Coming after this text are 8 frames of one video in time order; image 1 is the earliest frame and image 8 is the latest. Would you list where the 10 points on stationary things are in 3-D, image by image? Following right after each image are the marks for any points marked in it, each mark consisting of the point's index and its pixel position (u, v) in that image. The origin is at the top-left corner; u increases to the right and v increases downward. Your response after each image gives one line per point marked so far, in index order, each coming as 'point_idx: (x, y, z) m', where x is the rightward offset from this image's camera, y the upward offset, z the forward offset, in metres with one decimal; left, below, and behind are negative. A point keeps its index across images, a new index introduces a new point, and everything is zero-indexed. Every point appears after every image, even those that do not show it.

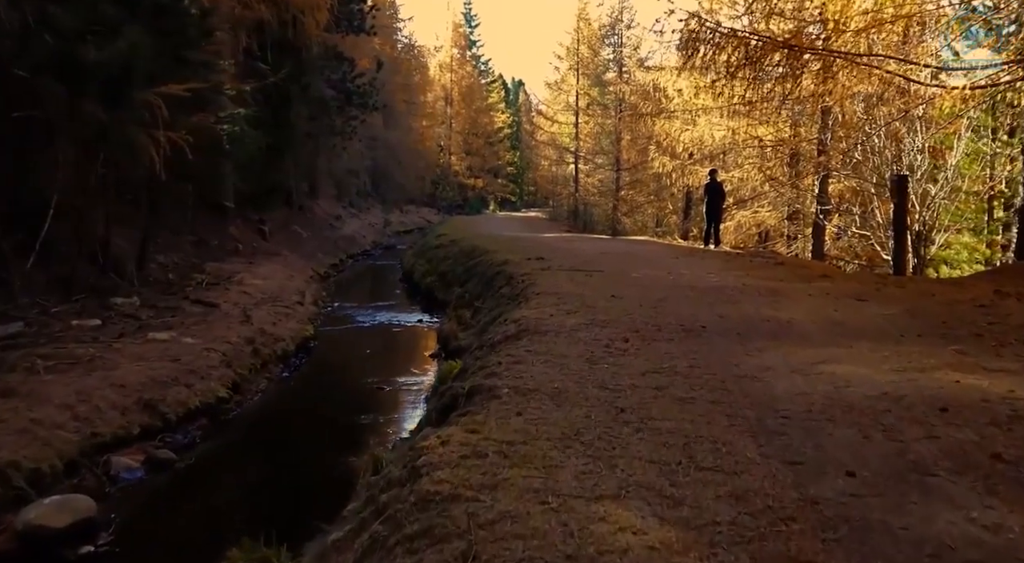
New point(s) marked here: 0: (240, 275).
0: (-5.8, +0.1, +20.0) m
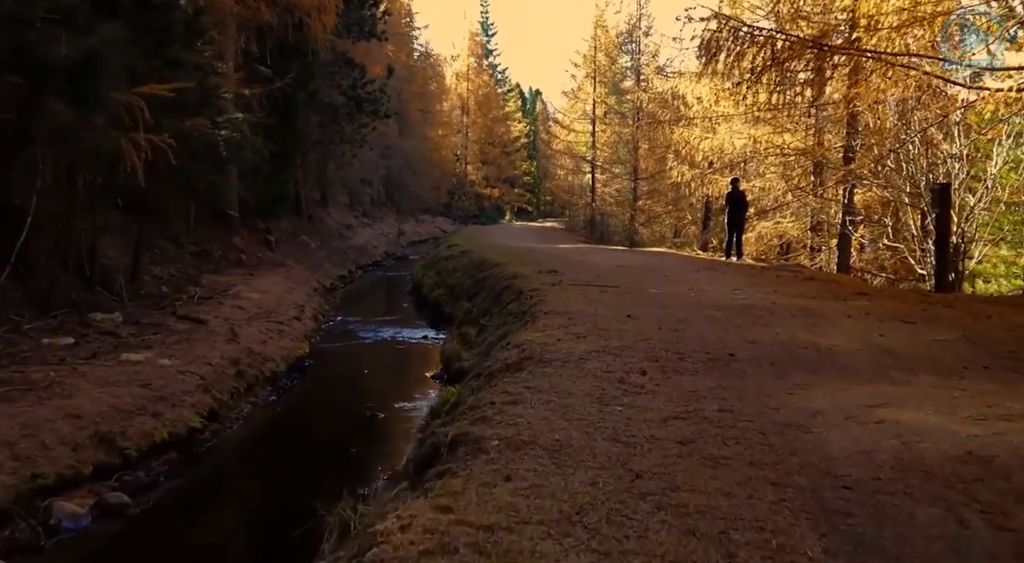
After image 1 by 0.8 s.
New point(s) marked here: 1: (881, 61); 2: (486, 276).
0: (-5.6, -0.1, +19.1) m
1: (+5.1, +3.0, +12.8) m
2: (-0.5, +0.1, +19.5) m
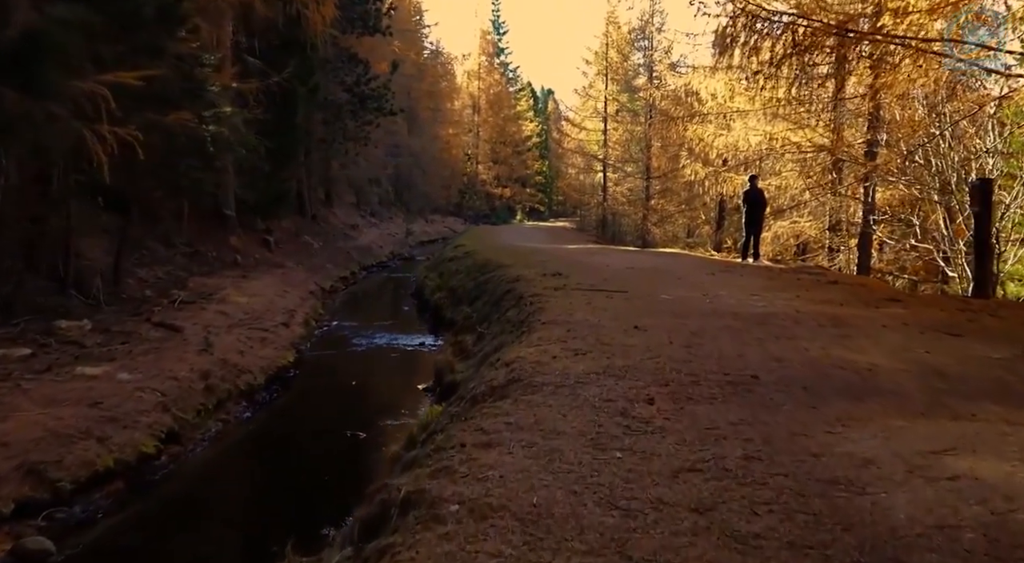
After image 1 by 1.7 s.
0: (-5.6, -0.2, +18.1) m
1: (+5.0, +3.0, +11.7) m
2: (-0.5, 0.0, +18.4) m
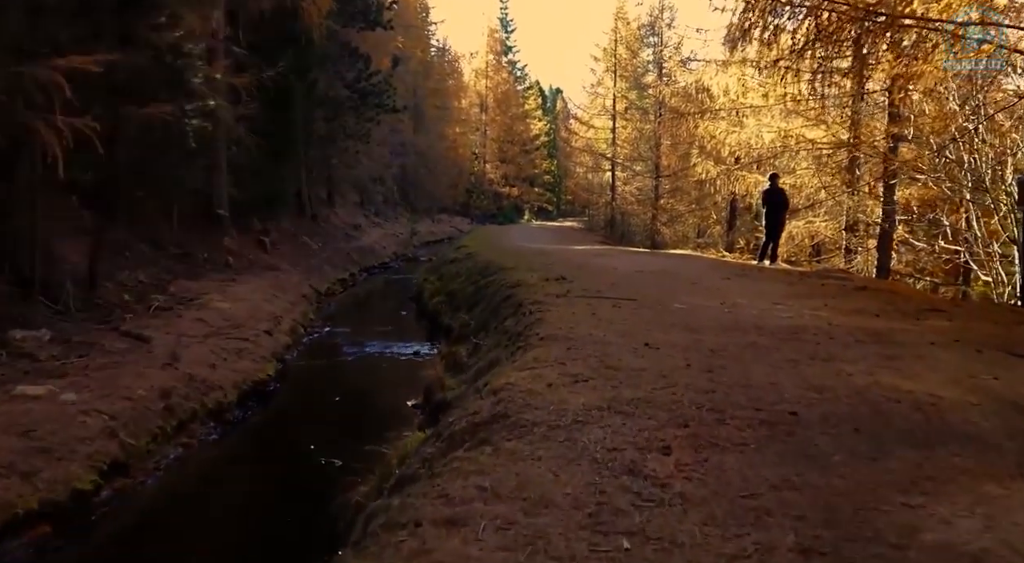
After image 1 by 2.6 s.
0: (-5.5, -0.3, +17.0) m
1: (+5.0, +2.9, +10.5) m
2: (-0.4, 0.0, +17.3) m
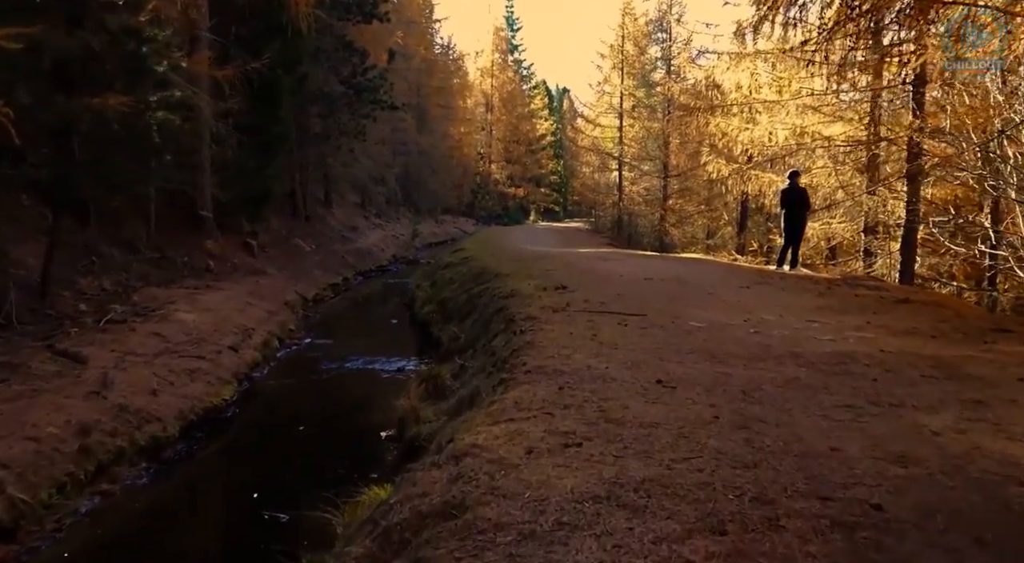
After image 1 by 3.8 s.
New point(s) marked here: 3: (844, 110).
0: (-5.6, -0.4, +15.4) m
1: (+4.9, +2.7, +8.8) m
2: (-0.5, -0.2, +15.7) m
3: (+6.2, +3.2, +17.8) m
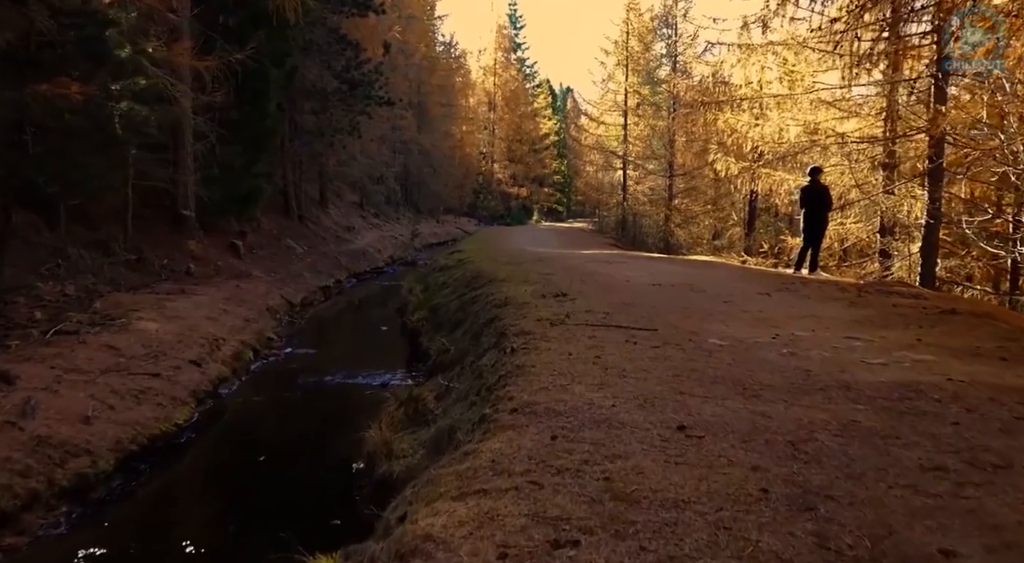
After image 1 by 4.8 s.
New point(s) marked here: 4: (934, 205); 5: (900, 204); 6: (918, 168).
0: (-5.7, -0.5, +14.1) m
1: (+4.8, +2.6, +7.5) m
2: (-0.6, -0.3, +14.3) m
3: (+6.1, +3.1, +16.4) m
4: (+6.6, +1.2, +14.6) m
5: (+7.0, +1.4, +16.2) m
6: (+7.3, +2.0, +16.3) m
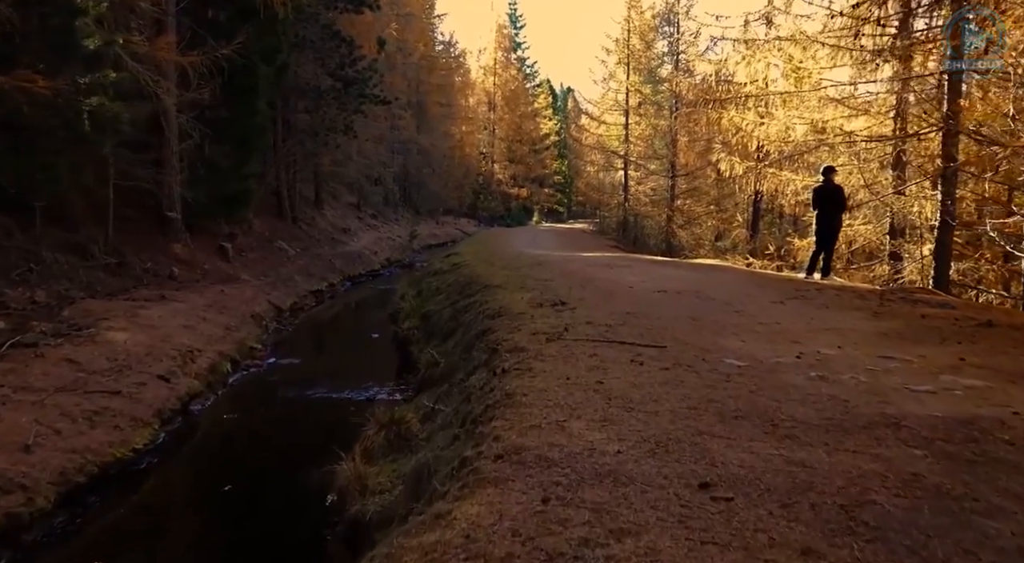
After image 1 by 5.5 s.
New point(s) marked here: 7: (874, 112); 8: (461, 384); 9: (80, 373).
0: (-5.7, -0.6, +13.2) m
1: (+4.7, +2.6, +6.5) m
2: (-0.6, -0.4, +13.4) m
3: (+6.1, +3.0, +15.5) m
4: (+6.5, +1.1, +13.7) m
5: (+6.9, +1.4, +15.3) m
6: (+7.2, +1.9, +15.4) m
7: (+5.8, +2.7, +15.0) m
8: (-0.5, -0.9, +8.5) m
9: (-4.8, -1.0, +10.3) m
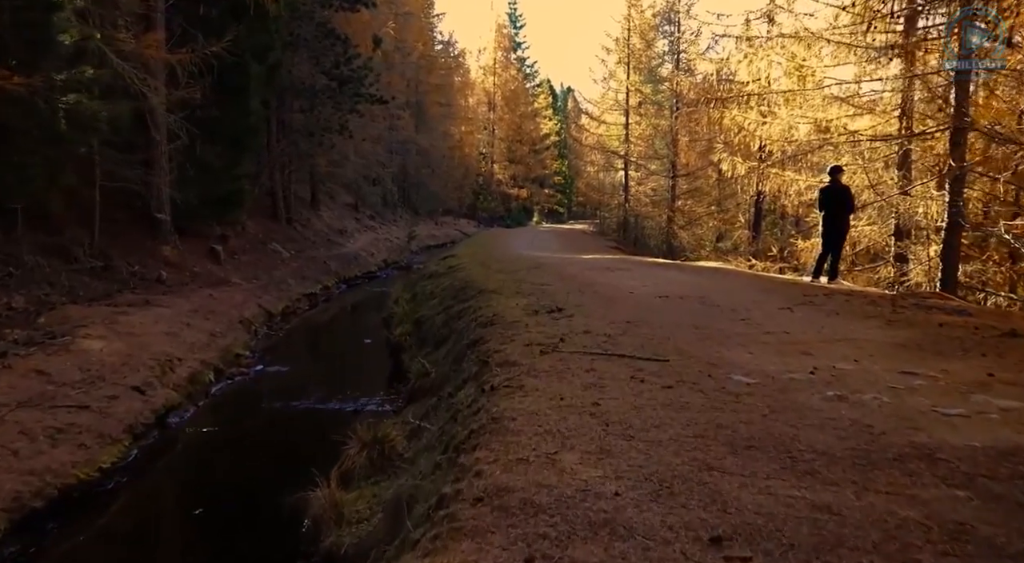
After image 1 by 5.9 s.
0: (-5.8, -0.7, +12.6) m
1: (+4.6, +2.5, +6.0) m
2: (-0.7, -0.4, +12.9) m
3: (+6.0, +2.9, +14.9) m
4: (+6.4, +1.0, +13.1) m
5: (+6.8, +1.3, +14.8) m
6: (+7.2, +1.9, +14.8) m
7: (+5.8, +2.7, +14.4) m
8: (-0.5, -1.0, +8.0) m
9: (-4.9, -1.1, +9.8) m
